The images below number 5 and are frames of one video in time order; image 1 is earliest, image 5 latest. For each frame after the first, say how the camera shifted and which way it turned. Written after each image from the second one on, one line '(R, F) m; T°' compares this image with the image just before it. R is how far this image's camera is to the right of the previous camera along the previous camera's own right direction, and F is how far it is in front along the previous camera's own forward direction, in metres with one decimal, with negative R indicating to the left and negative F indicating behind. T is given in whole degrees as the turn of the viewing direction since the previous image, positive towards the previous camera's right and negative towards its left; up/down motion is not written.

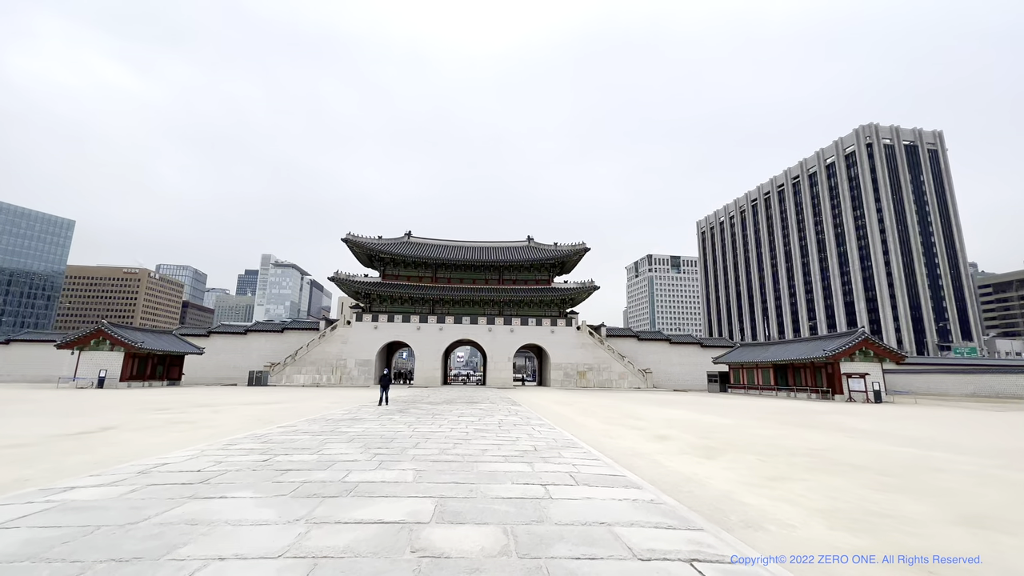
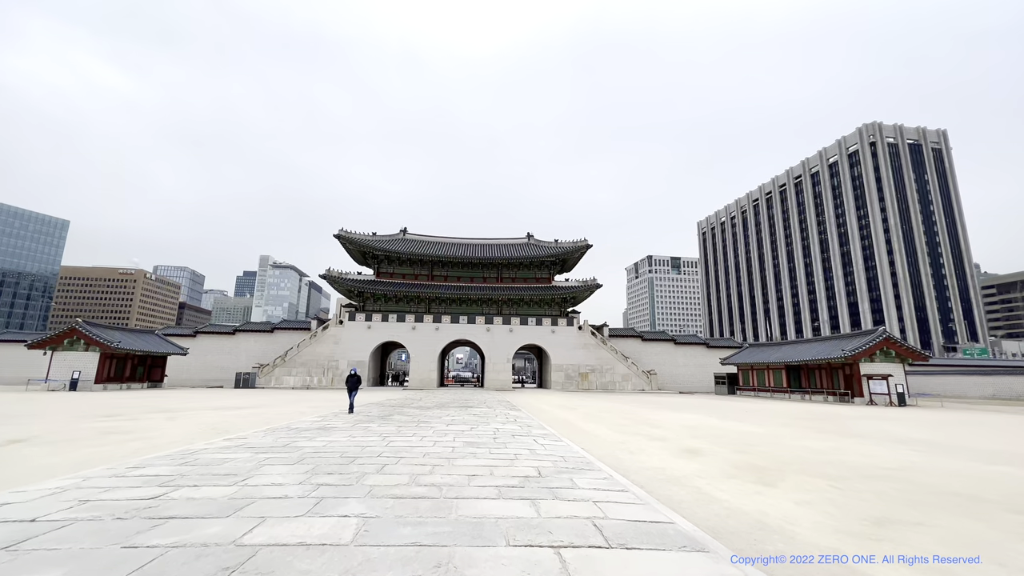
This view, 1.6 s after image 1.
(0.0, +1.4) m; 0°
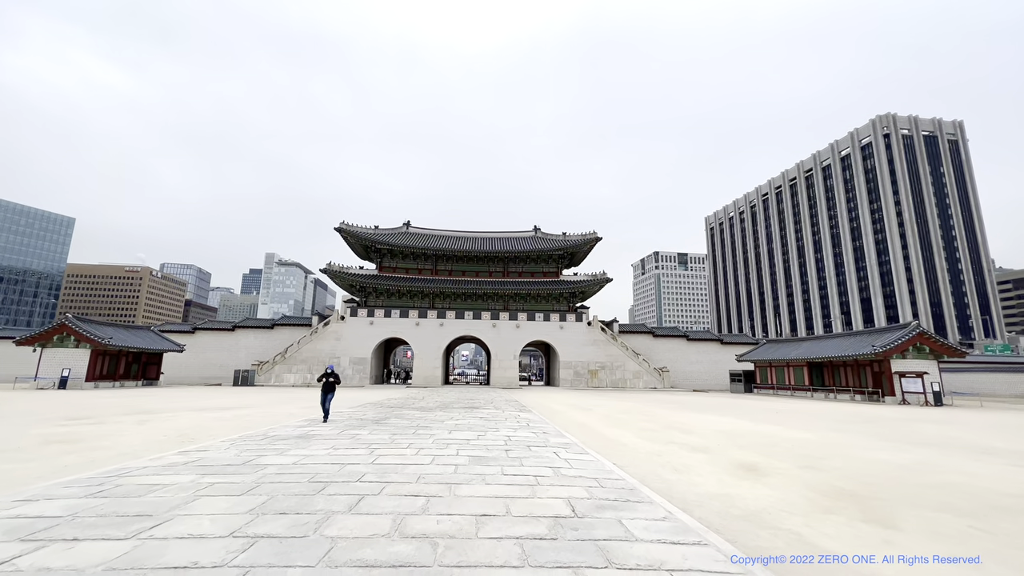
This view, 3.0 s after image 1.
(-0.1, +1.2) m; -1°
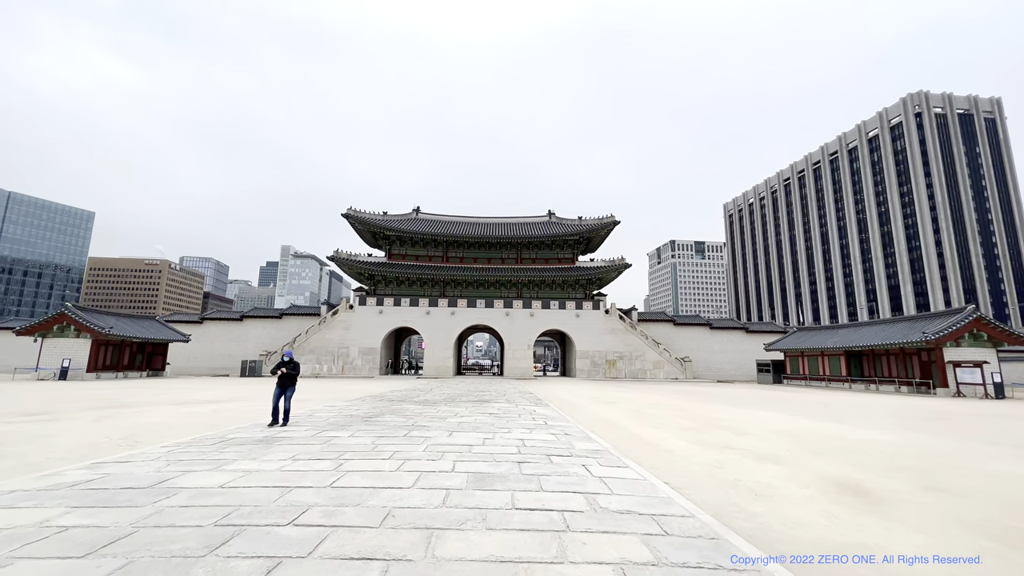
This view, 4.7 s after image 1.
(0.0, +1.4) m; -2°
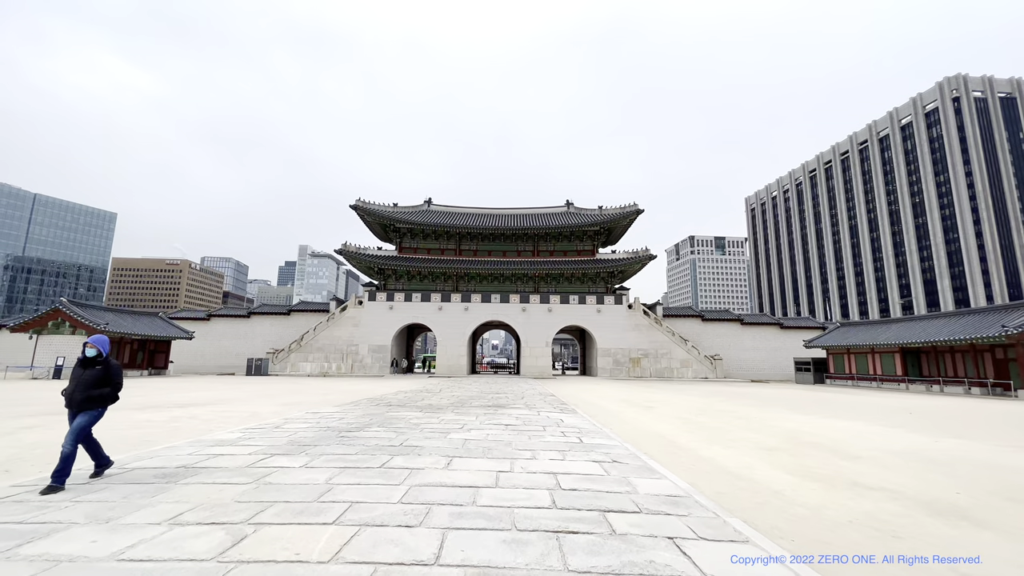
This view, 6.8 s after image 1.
(-0.1, +1.8) m; -2°
